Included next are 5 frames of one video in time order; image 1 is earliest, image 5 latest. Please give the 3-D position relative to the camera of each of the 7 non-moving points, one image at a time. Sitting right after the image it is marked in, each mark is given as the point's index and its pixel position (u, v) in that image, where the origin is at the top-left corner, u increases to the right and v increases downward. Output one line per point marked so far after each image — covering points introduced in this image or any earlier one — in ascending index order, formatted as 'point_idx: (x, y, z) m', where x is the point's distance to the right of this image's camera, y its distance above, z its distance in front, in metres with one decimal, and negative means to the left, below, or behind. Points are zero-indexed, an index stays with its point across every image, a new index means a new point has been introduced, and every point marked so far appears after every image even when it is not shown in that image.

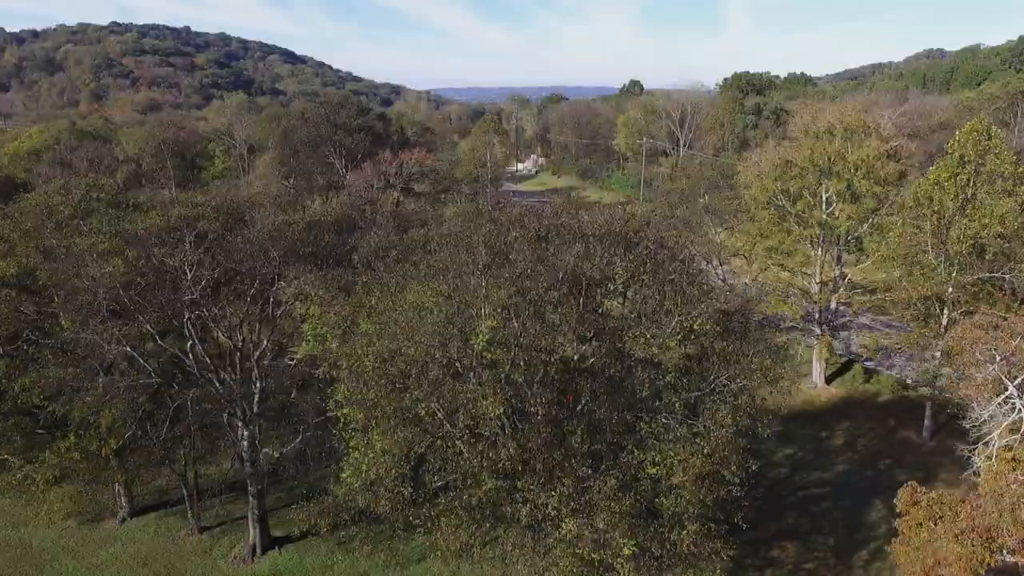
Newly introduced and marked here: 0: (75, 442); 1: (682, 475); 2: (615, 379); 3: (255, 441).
0: (-11.5, -4.1, +16.4) m
1: (+3.6, -3.9, +13.1) m
2: (+2.4, -2.1, +14.1) m
3: (-7.7, -4.6, +18.8) m
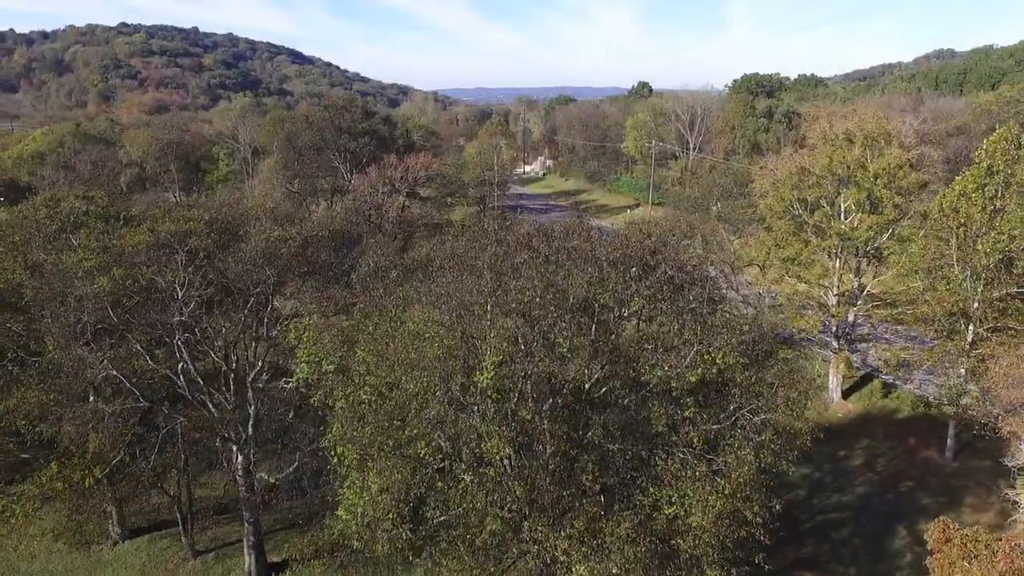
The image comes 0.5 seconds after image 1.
0: (-11.3, -4.5, +15.6) m
1: (+3.7, -4.4, +12.1) m
2: (+2.5, -2.6, +13.2) m
3: (-7.5, -5.1, +17.9) m
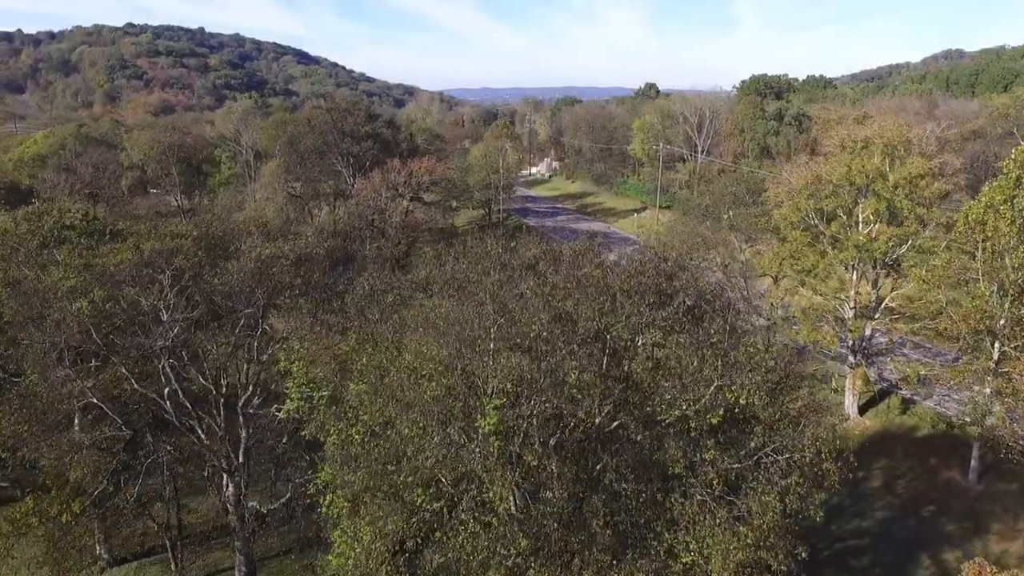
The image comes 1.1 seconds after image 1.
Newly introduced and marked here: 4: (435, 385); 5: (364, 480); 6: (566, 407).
0: (-11.2, -5.1, +14.7) m
1: (+3.8, -5.0, +11.1) m
2: (+2.6, -3.2, +12.2) m
3: (-7.4, -5.6, +17.0) m
4: (-1.5, -1.9, +12.2) m
5: (-2.8, -3.5, +11.7) m
6: (+1.0, -2.2, +11.8) m
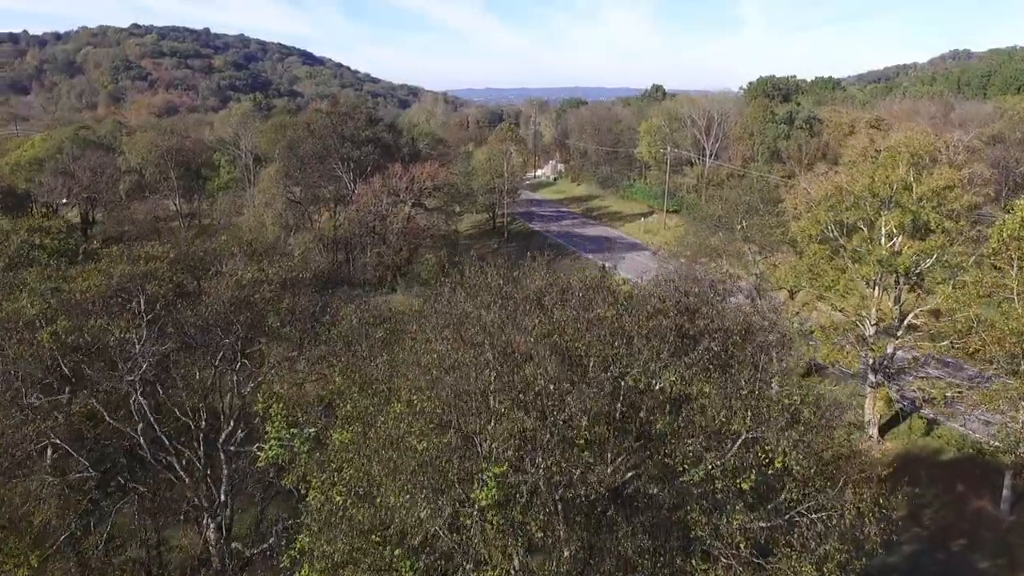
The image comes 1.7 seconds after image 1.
0: (-11.2, -5.7, +13.4) m
1: (+3.8, -5.7, +9.7) m
2: (+2.6, -3.9, +10.8) m
3: (-7.3, -6.2, +15.7) m
4: (-1.5, -2.5, +10.8) m
5: (-2.7, -4.2, +10.4) m
6: (+1.1, -2.9, +10.5) m
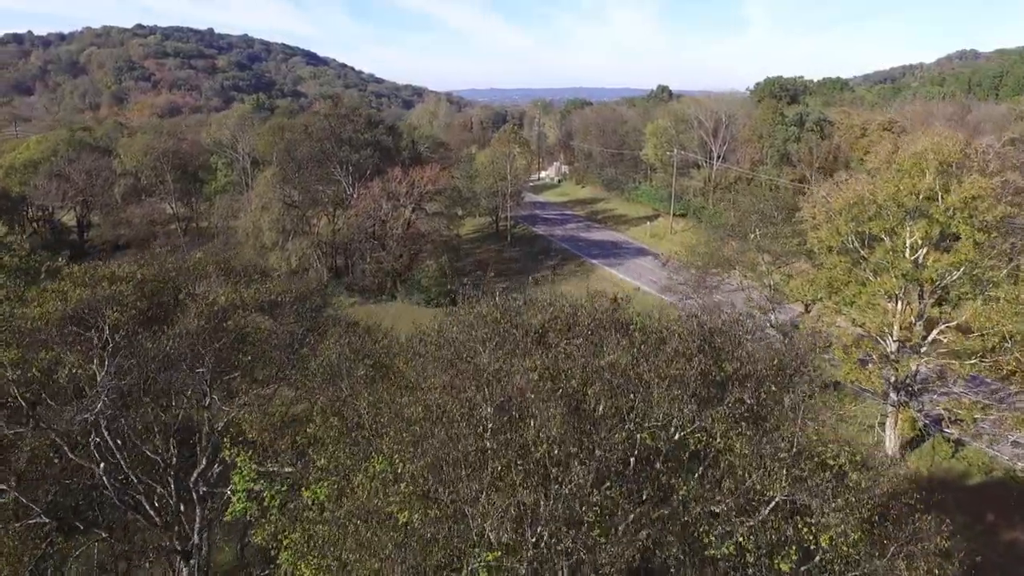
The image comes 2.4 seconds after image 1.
0: (-11.2, -6.3, +12.0) m
1: (+3.7, -6.2, +8.3) m
2: (+2.6, -4.4, +9.4) m
3: (-7.3, -6.8, +14.3) m
4: (-1.5, -3.1, +9.4) m
5: (-2.8, -4.8, +9.0) m
6: (+1.0, -3.4, +9.1) m
